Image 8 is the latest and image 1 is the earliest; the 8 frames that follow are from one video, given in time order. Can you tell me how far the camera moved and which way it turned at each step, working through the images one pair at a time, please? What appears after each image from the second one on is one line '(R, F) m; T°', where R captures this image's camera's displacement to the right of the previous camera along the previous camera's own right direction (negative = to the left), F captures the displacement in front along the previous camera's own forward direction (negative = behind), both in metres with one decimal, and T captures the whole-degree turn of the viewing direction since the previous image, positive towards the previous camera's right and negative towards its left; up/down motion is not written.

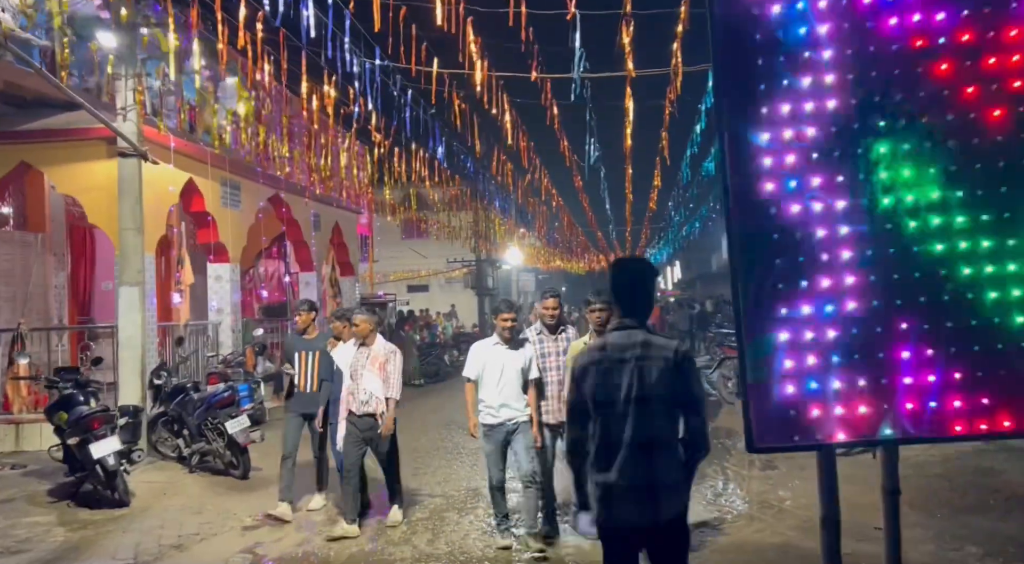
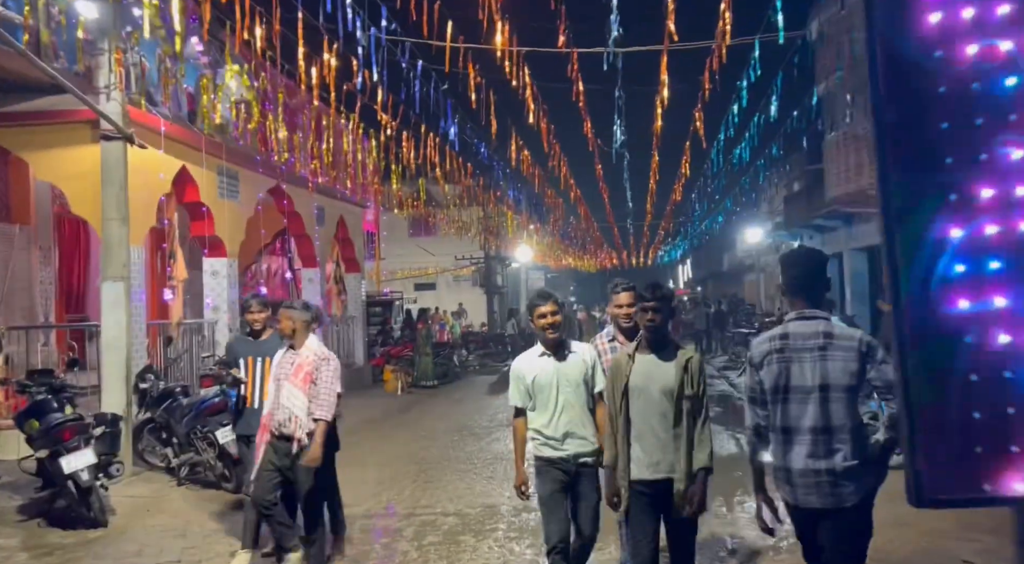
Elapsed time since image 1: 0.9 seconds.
(-0.1, +0.8) m; 0°
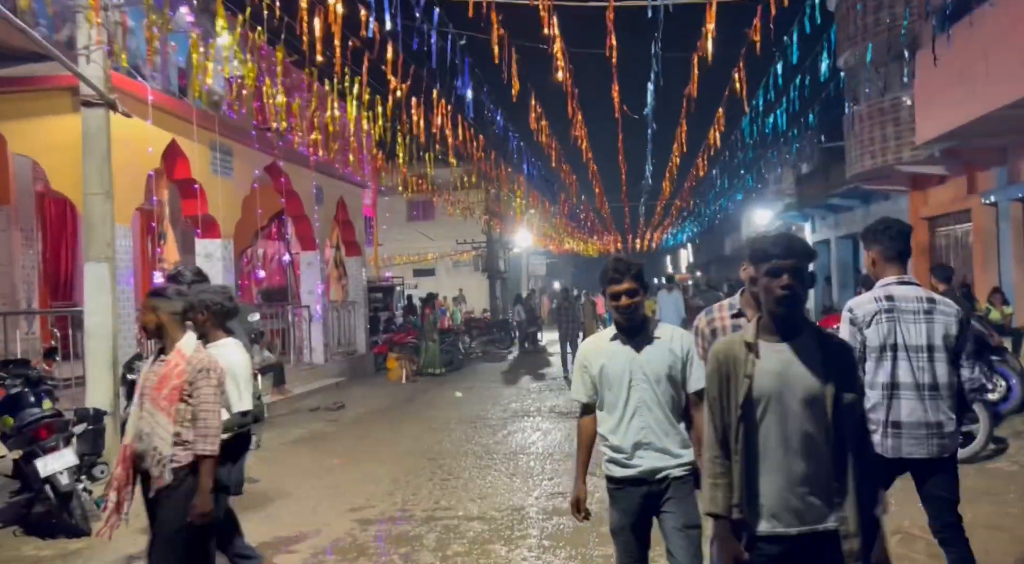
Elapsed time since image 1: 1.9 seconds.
(-0.3, +0.7) m; 0°
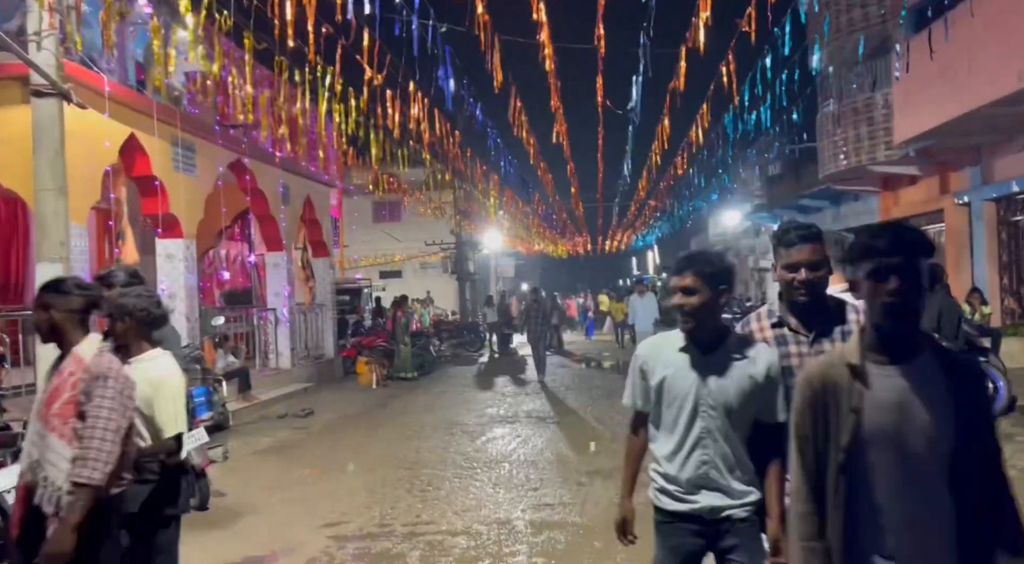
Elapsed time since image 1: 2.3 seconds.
(-0.1, +0.3) m; +3°
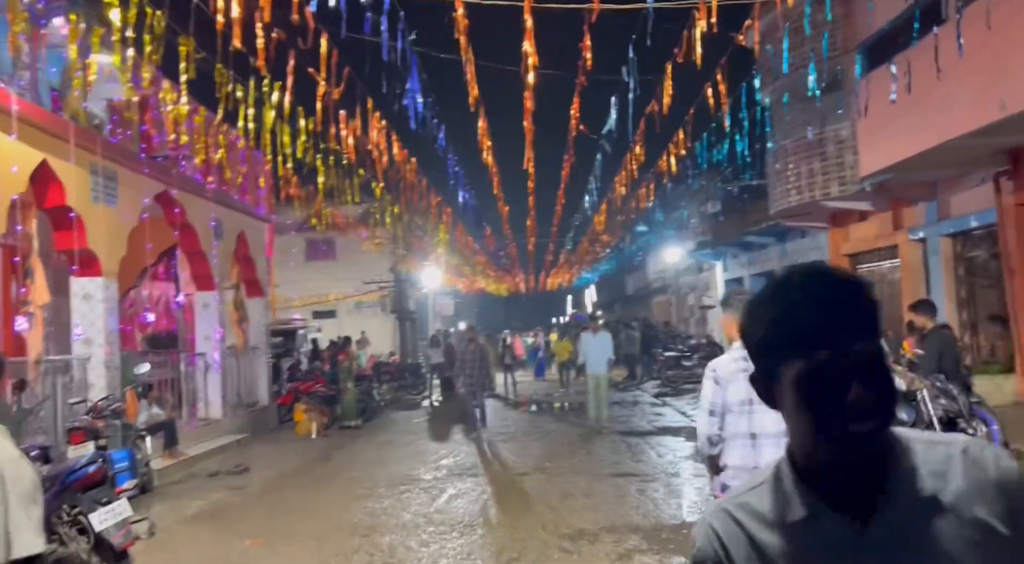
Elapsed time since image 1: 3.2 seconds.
(-0.3, +0.7) m; +5°
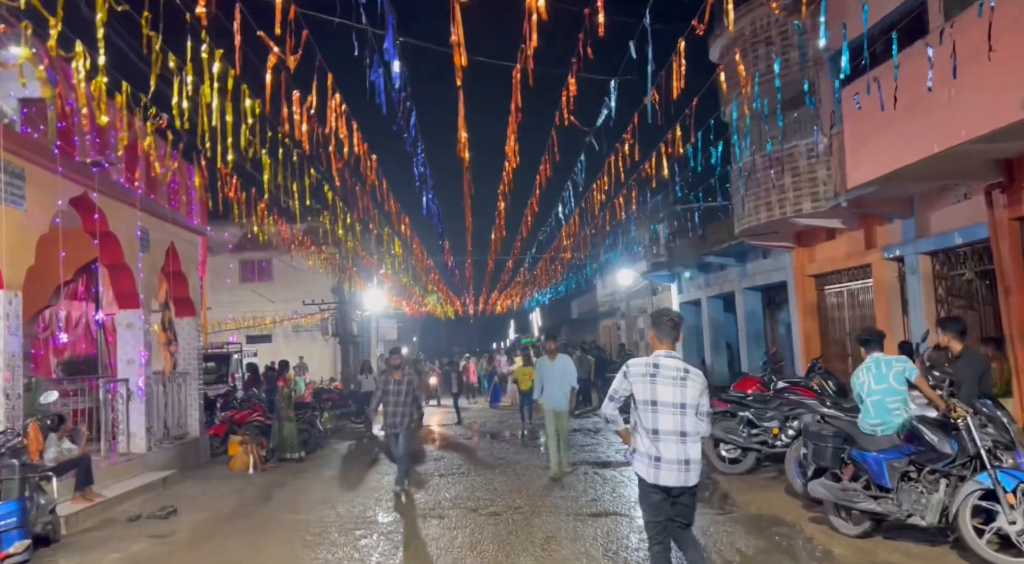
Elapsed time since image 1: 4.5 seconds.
(-0.3, +1.0) m; +4°
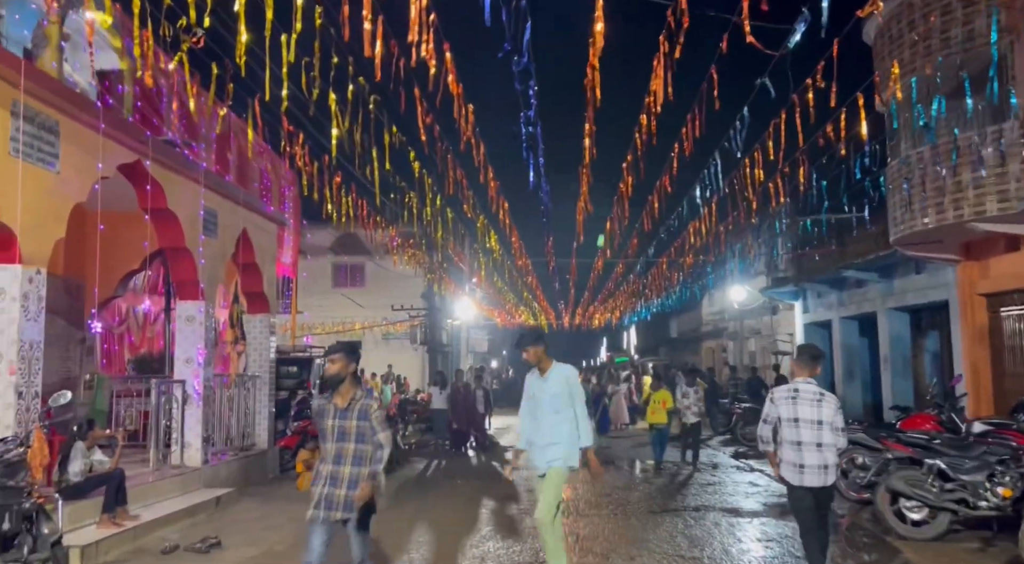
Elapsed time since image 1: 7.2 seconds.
(-0.3, +1.8) m; -7°
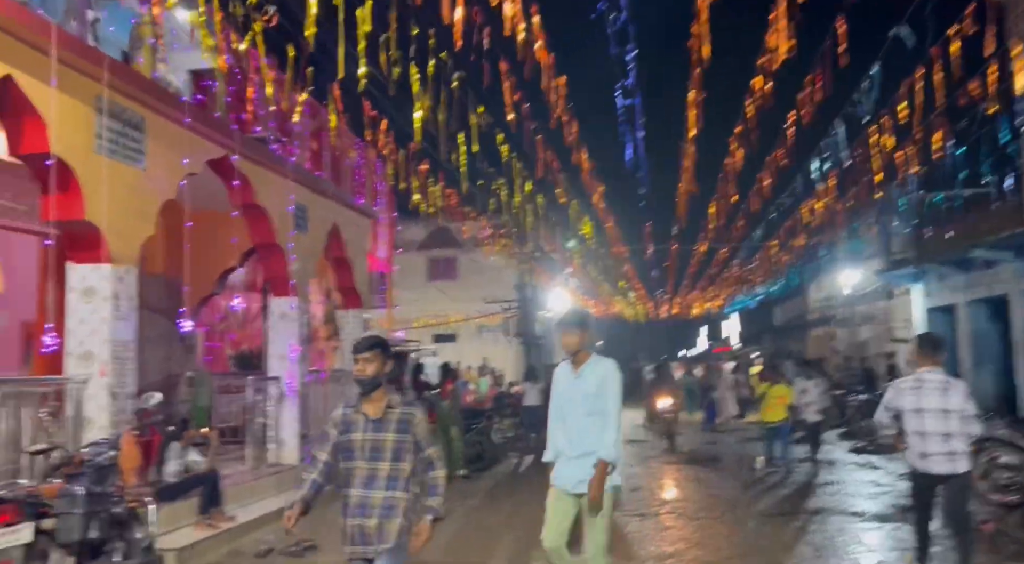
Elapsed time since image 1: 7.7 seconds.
(-0.1, +0.5) m; -7°
